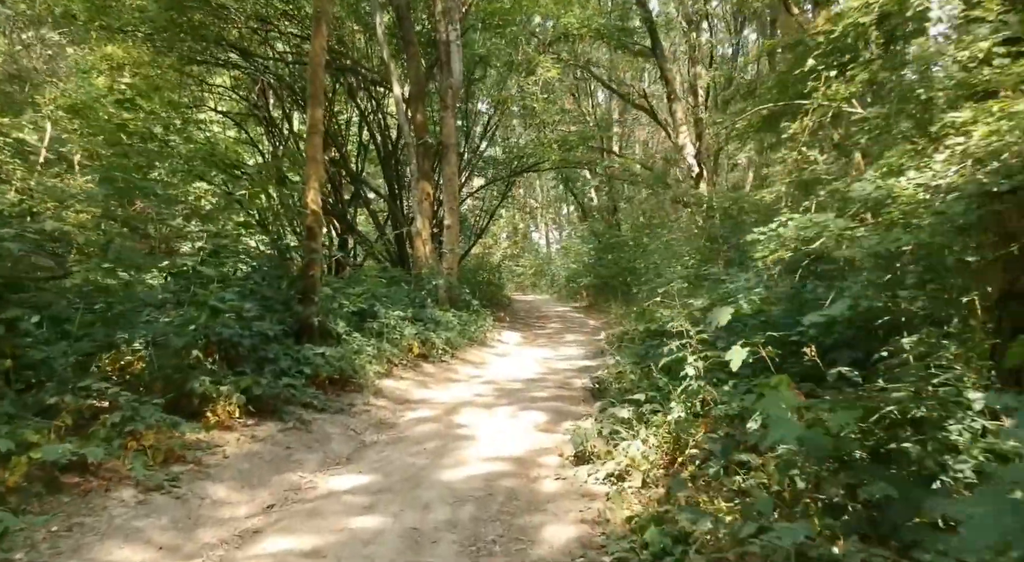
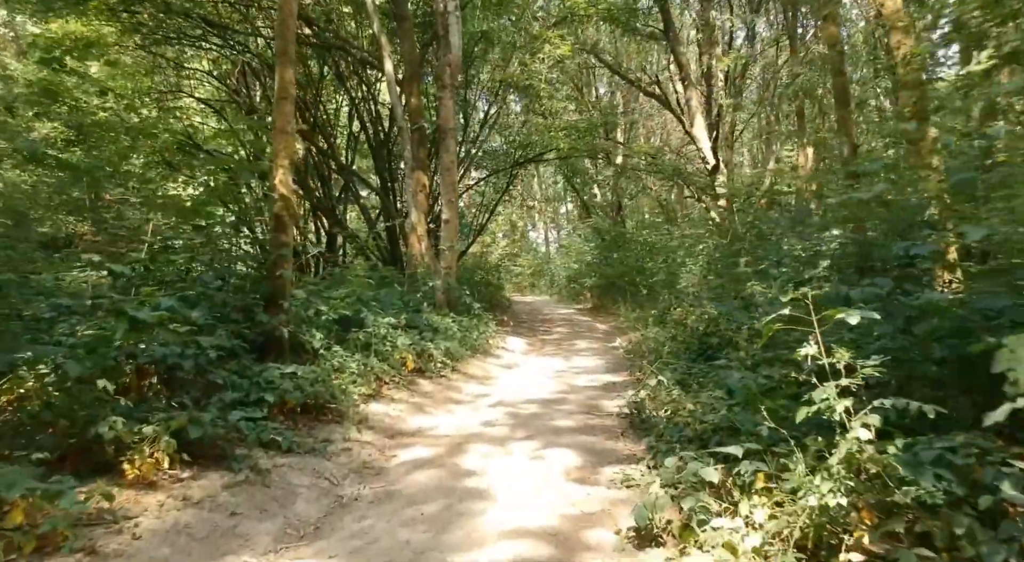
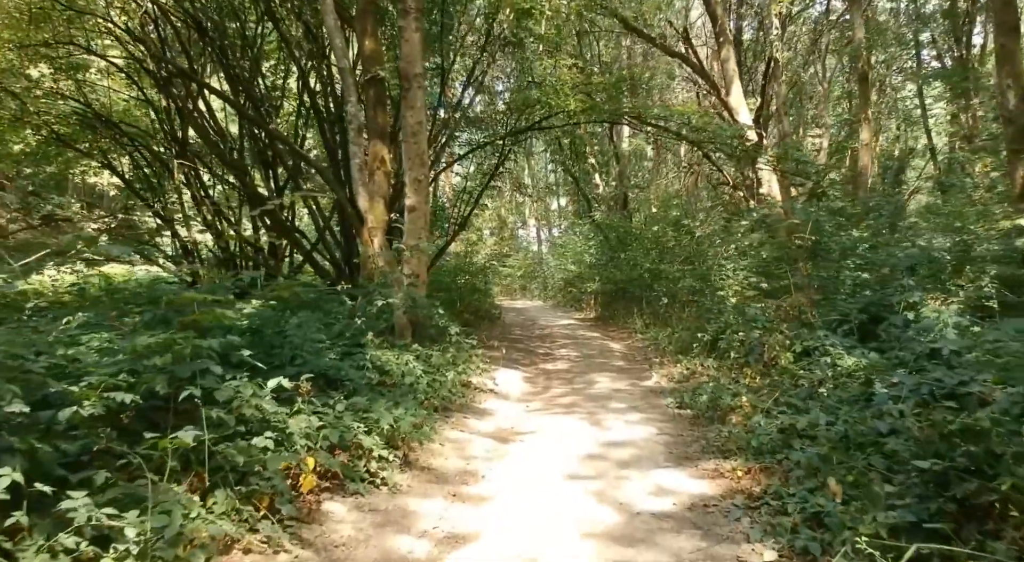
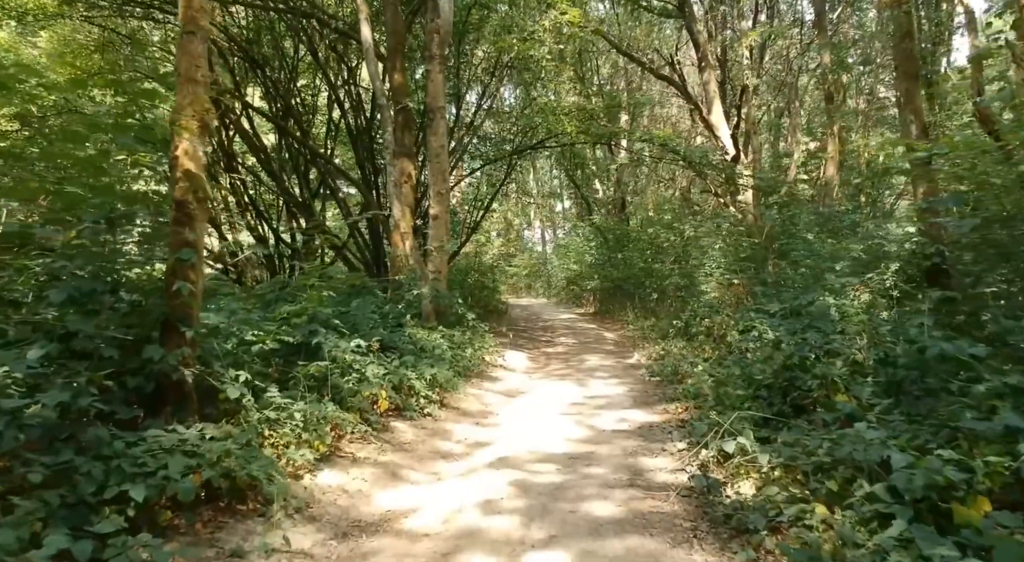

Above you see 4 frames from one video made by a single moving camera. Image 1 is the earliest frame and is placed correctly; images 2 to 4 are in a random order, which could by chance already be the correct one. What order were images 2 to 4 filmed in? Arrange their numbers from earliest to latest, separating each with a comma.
2, 4, 3
